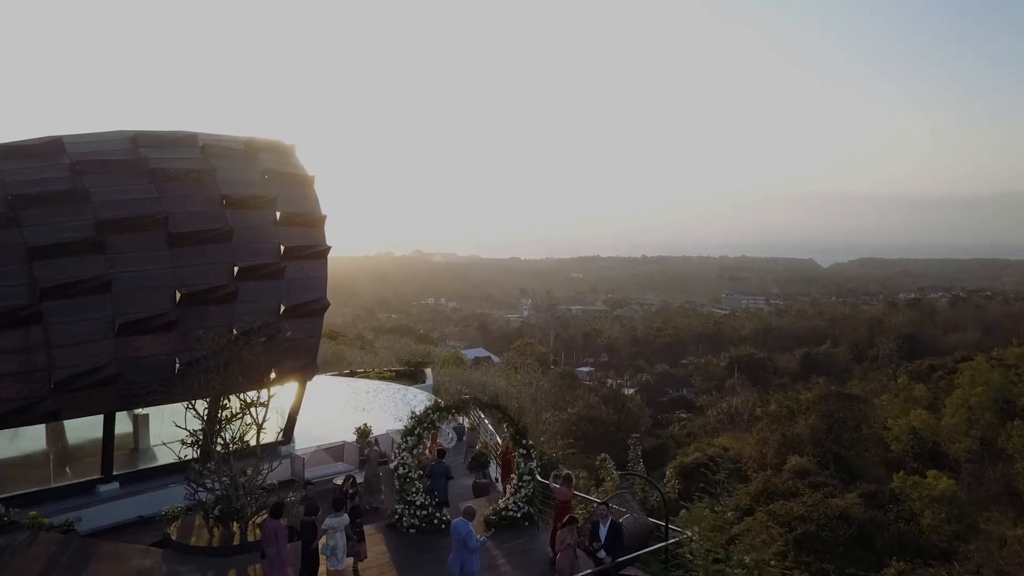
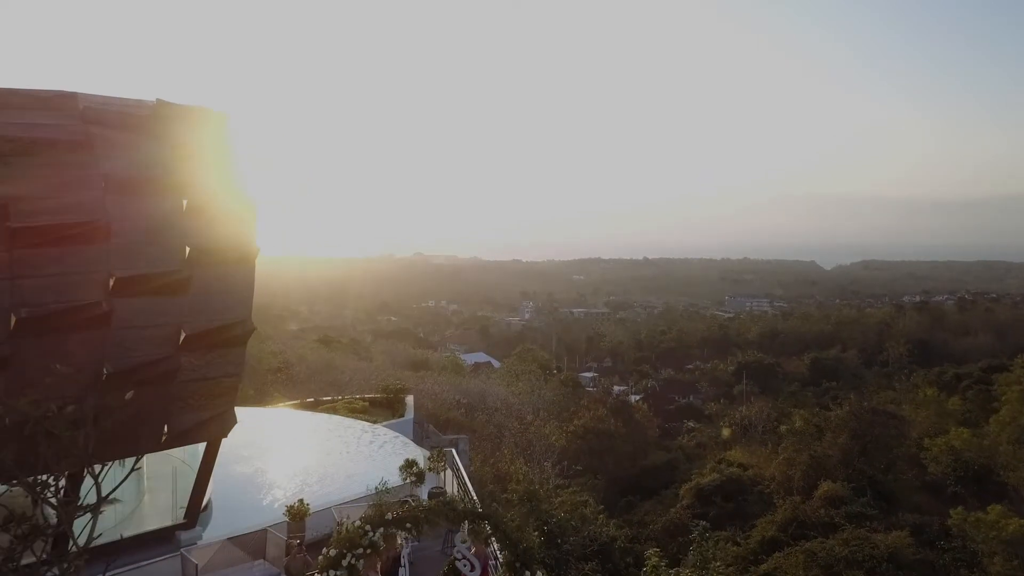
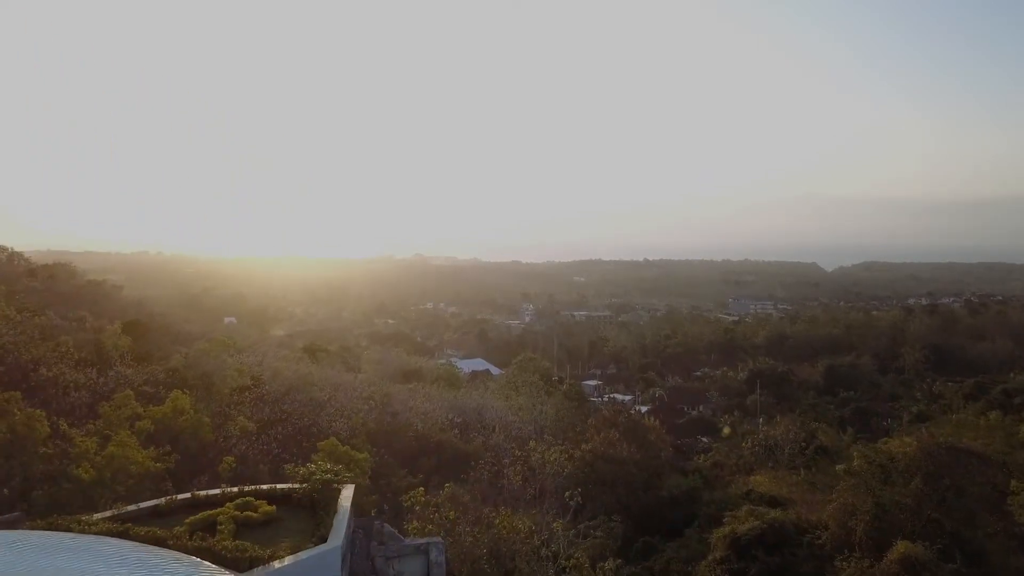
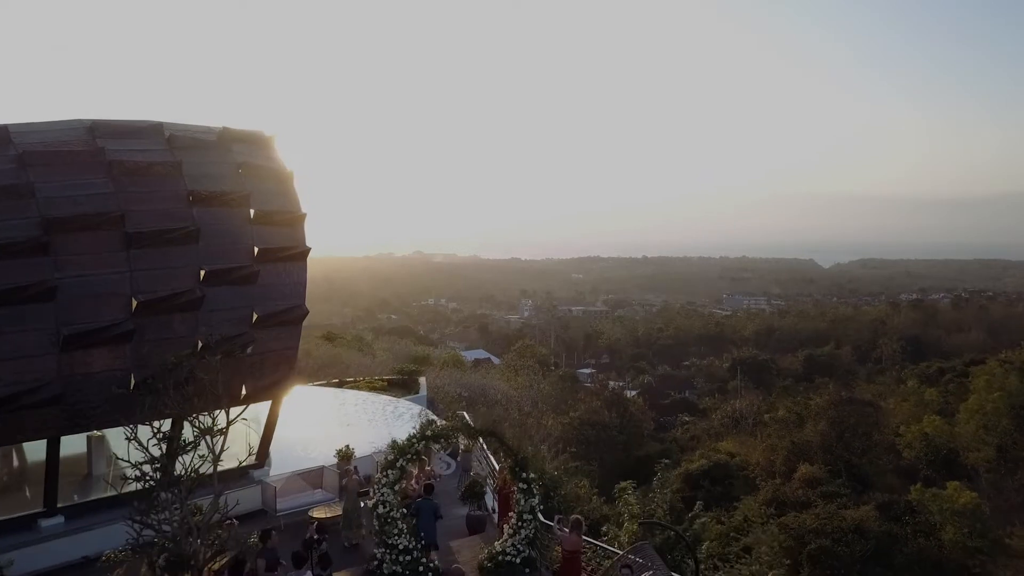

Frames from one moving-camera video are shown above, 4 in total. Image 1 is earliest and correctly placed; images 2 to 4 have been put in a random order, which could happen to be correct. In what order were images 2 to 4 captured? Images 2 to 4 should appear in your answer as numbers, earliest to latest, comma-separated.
4, 2, 3
